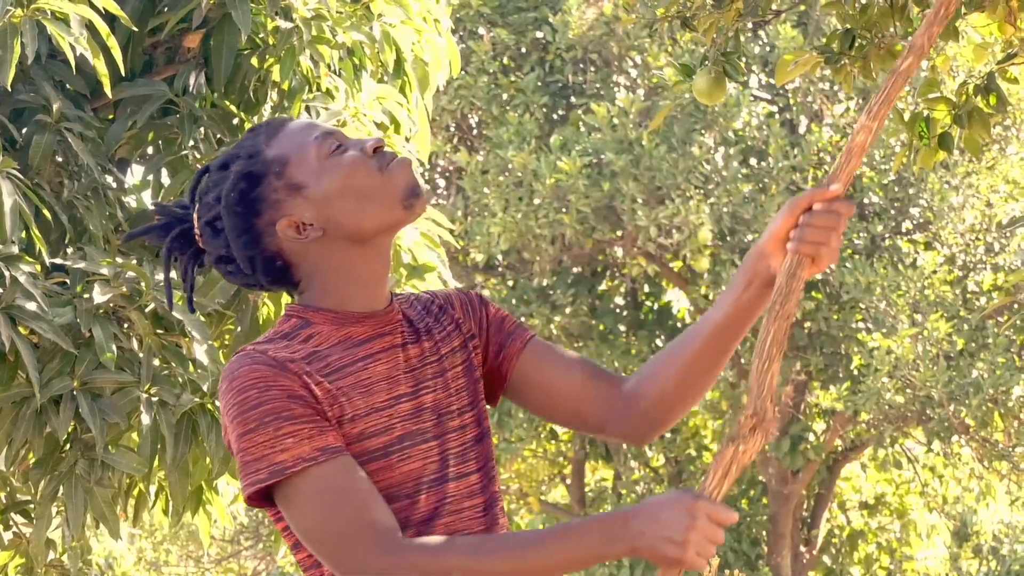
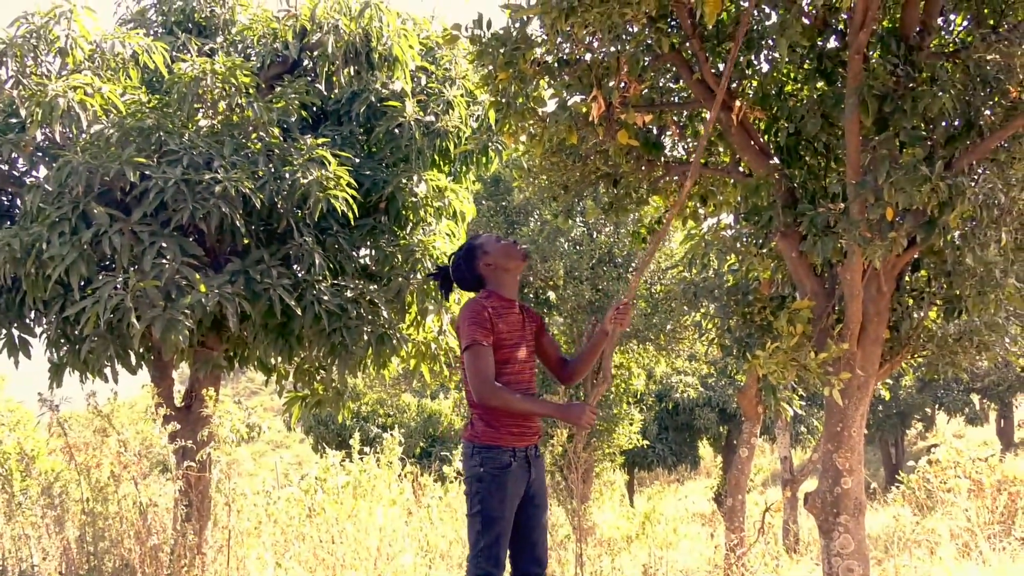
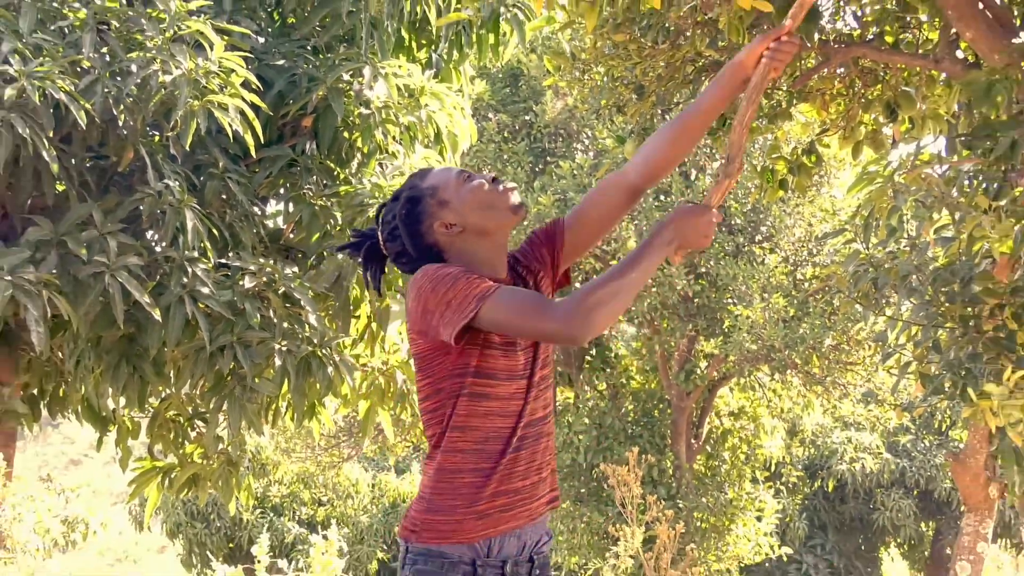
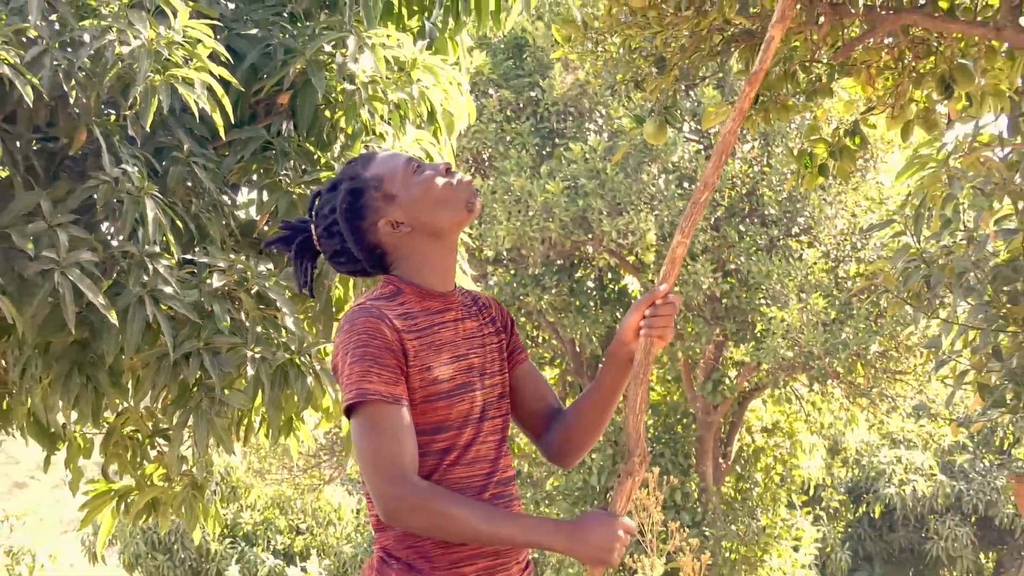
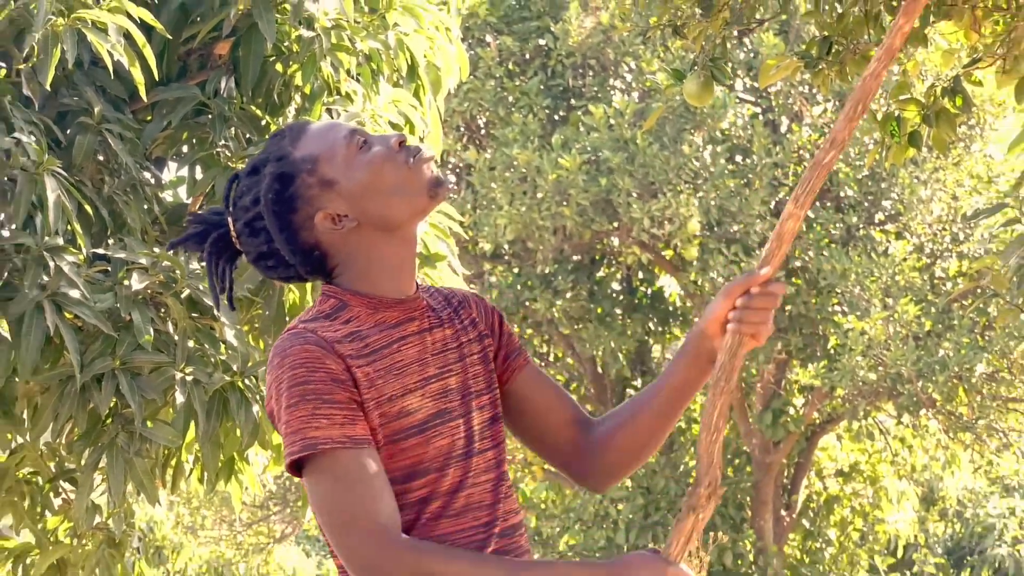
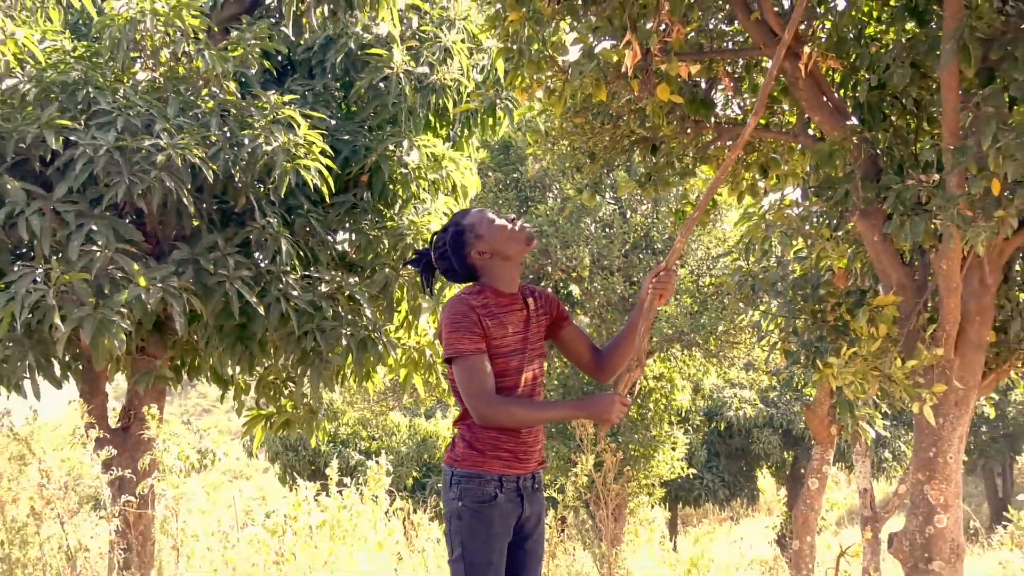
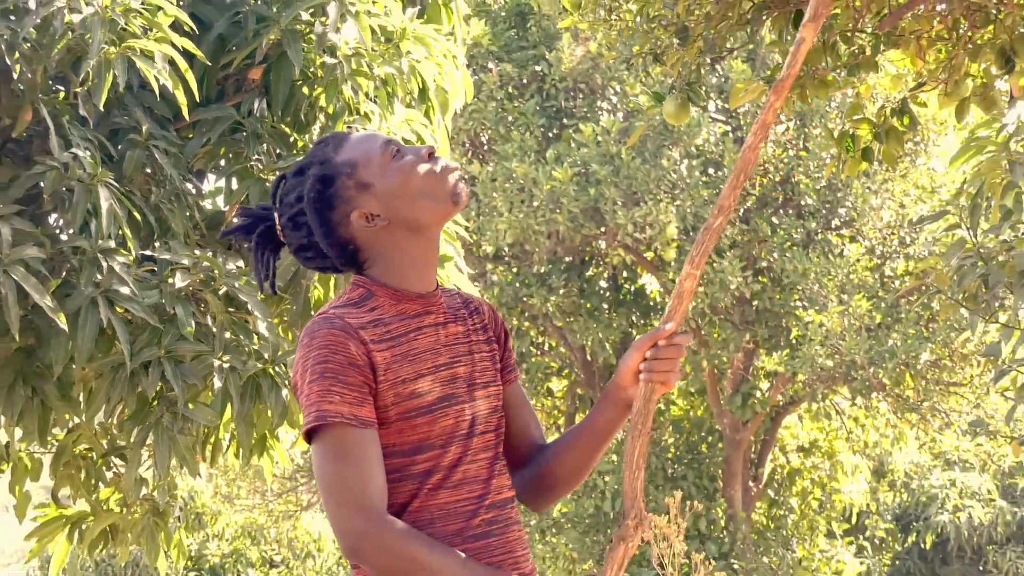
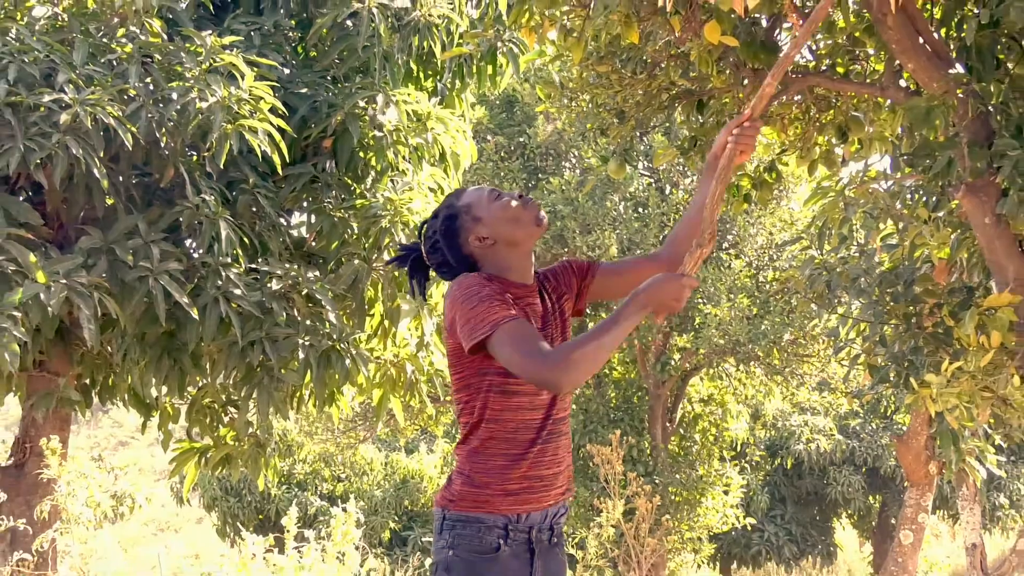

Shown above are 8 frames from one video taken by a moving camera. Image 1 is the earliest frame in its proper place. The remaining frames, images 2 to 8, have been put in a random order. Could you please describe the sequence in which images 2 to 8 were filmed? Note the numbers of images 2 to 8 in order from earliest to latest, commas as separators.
5, 7, 4, 3, 8, 6, 2
